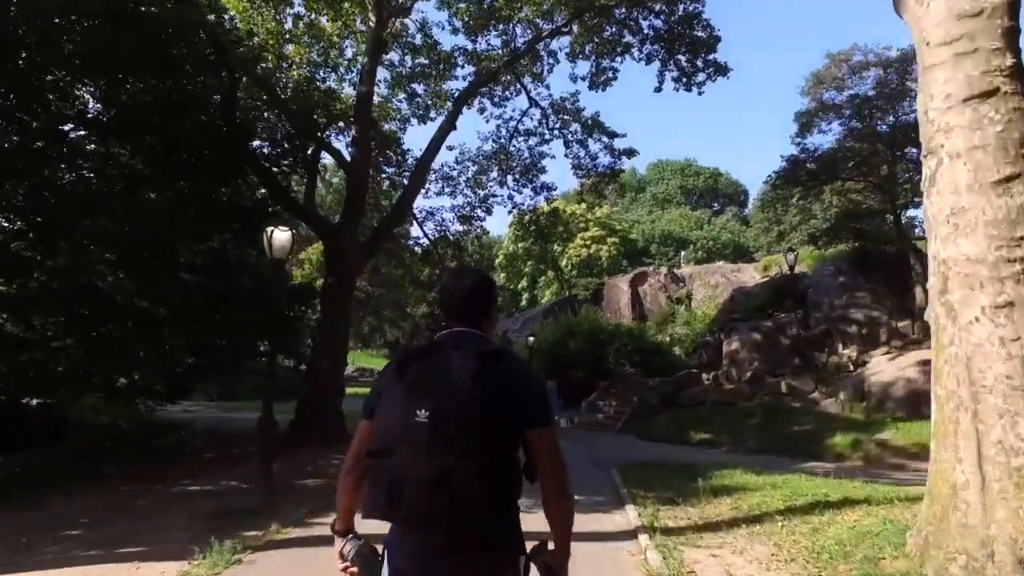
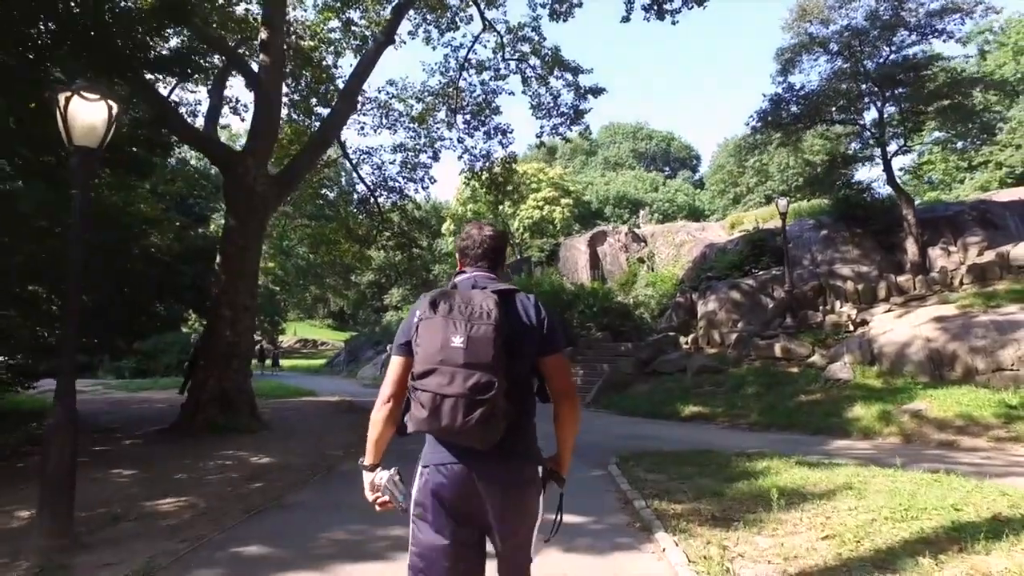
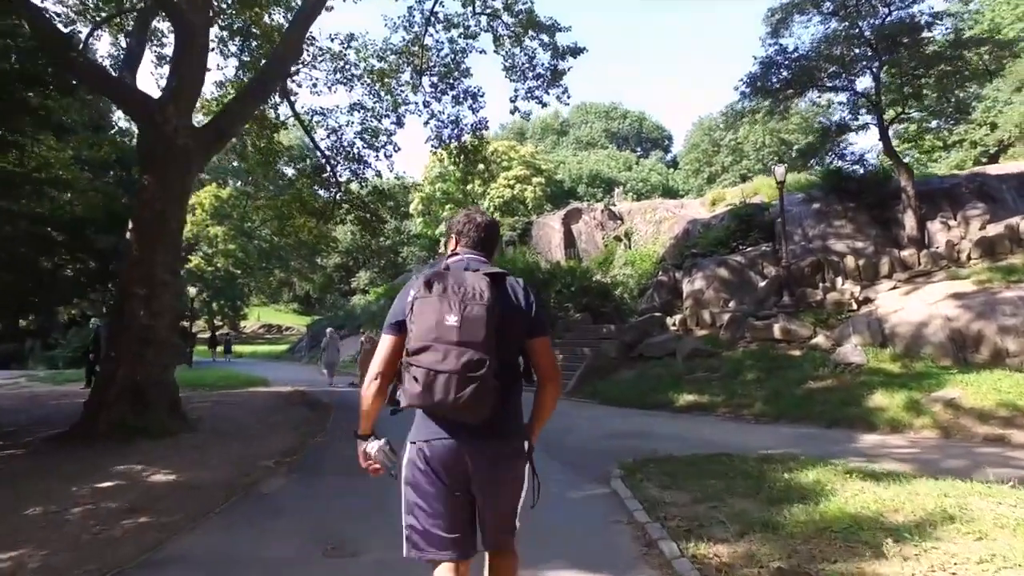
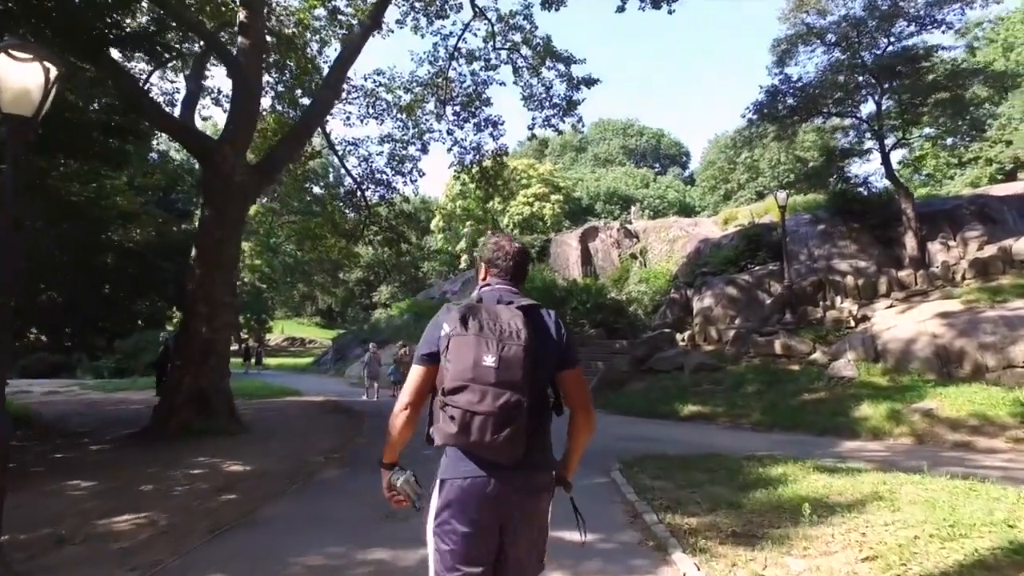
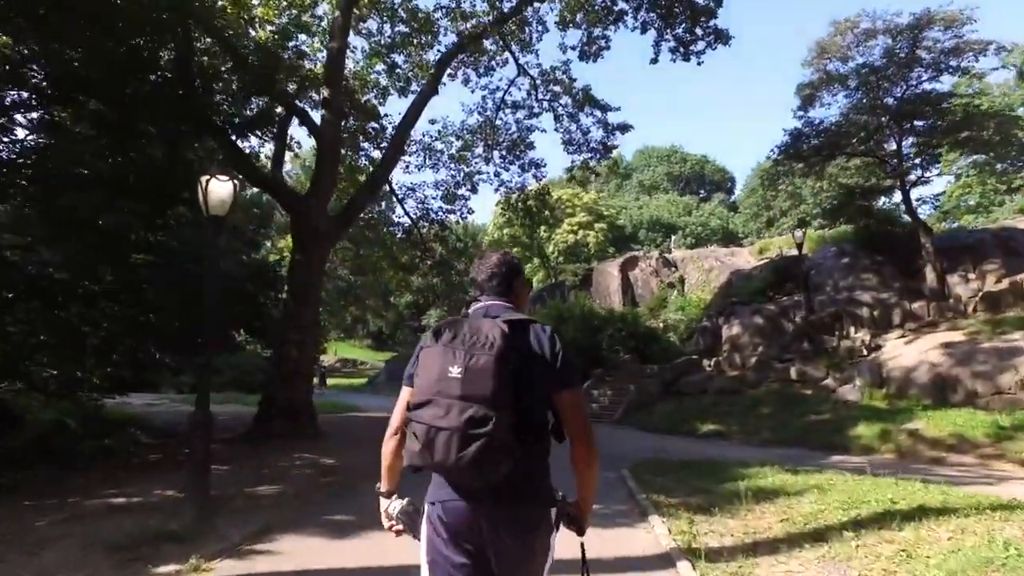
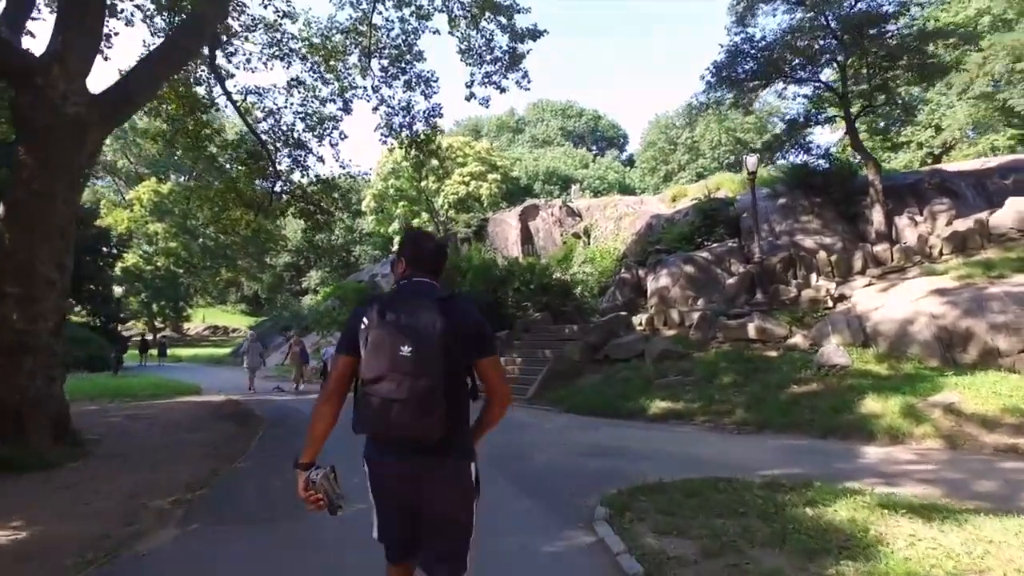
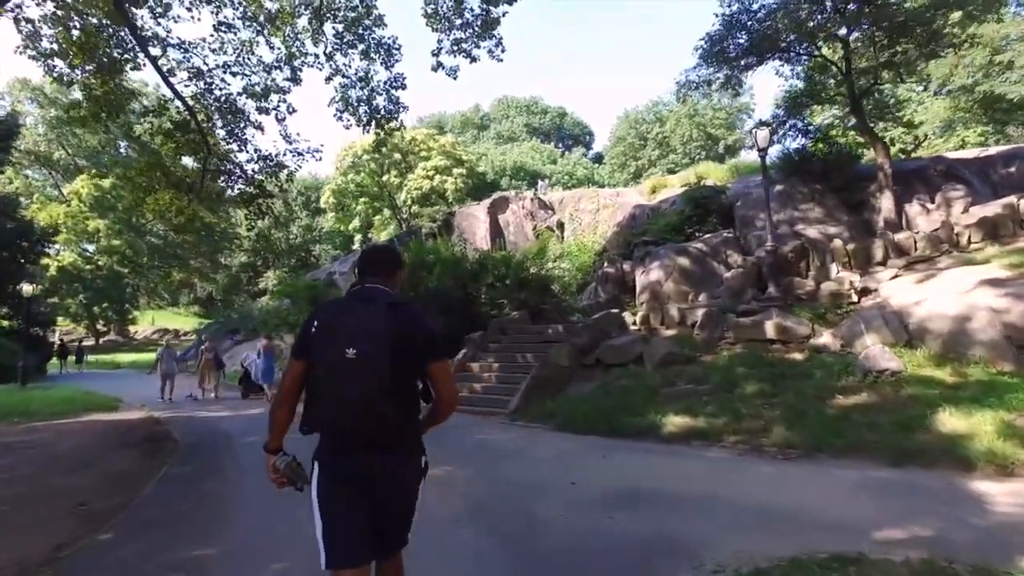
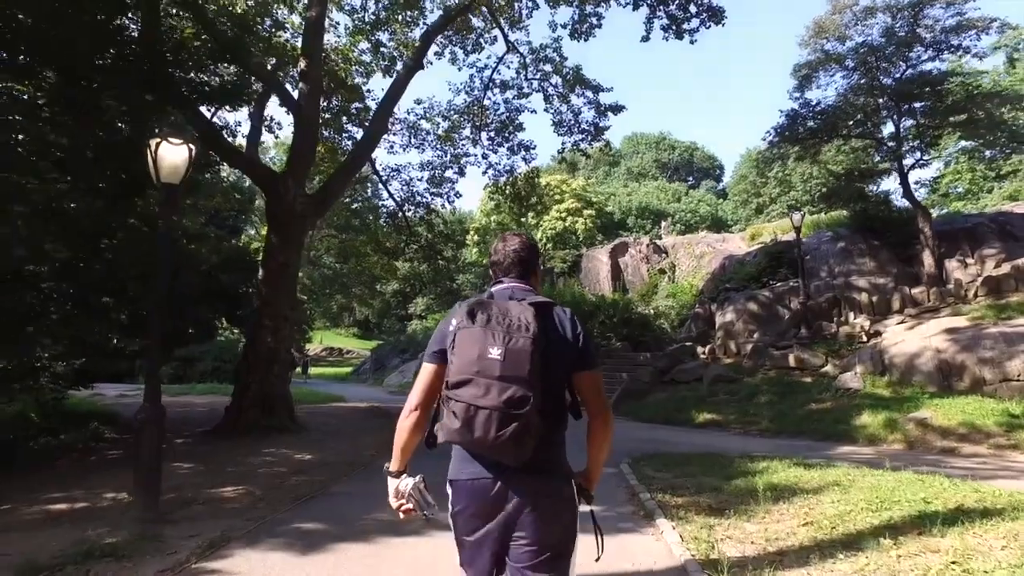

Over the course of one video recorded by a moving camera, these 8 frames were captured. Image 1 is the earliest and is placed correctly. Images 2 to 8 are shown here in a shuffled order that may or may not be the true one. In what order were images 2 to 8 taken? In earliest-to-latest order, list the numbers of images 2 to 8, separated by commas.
5, 8, 2, 4, 3, 6, 7
